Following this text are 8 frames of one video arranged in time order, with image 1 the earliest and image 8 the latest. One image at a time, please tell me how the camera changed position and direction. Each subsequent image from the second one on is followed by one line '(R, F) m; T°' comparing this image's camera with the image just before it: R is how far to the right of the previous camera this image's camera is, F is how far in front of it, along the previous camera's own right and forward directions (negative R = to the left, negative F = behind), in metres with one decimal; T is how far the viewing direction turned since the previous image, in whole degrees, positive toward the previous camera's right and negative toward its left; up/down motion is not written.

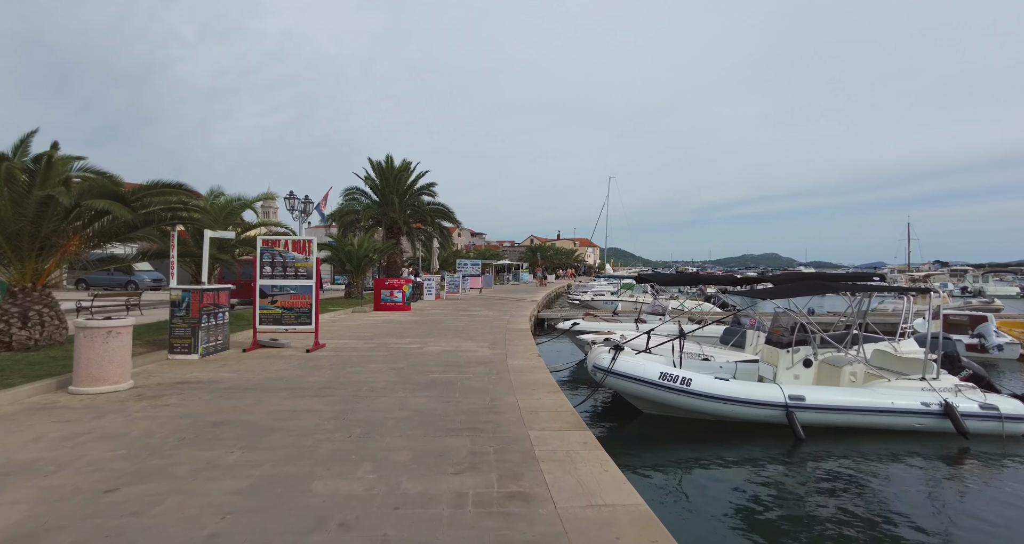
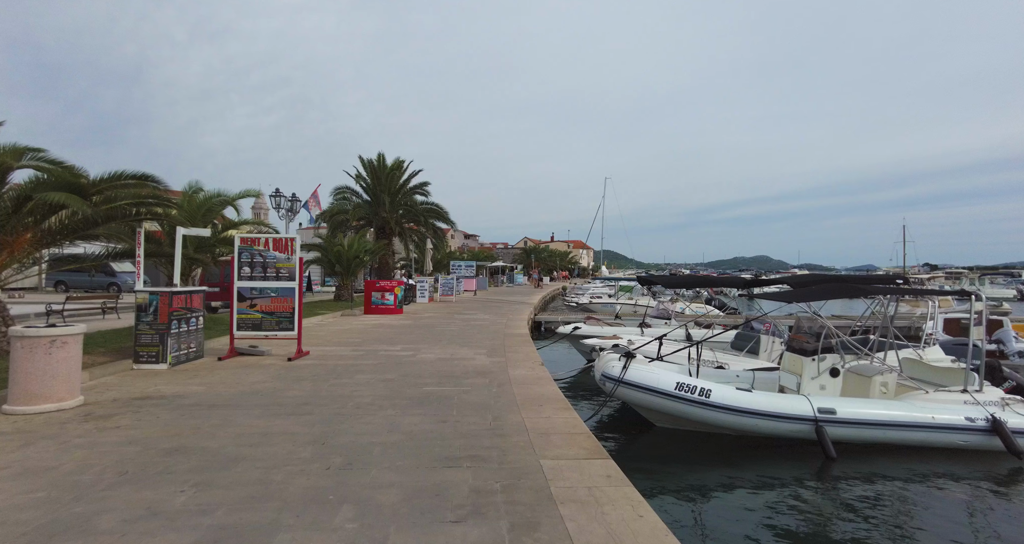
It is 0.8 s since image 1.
(-0.1, +0.8) m; +1°
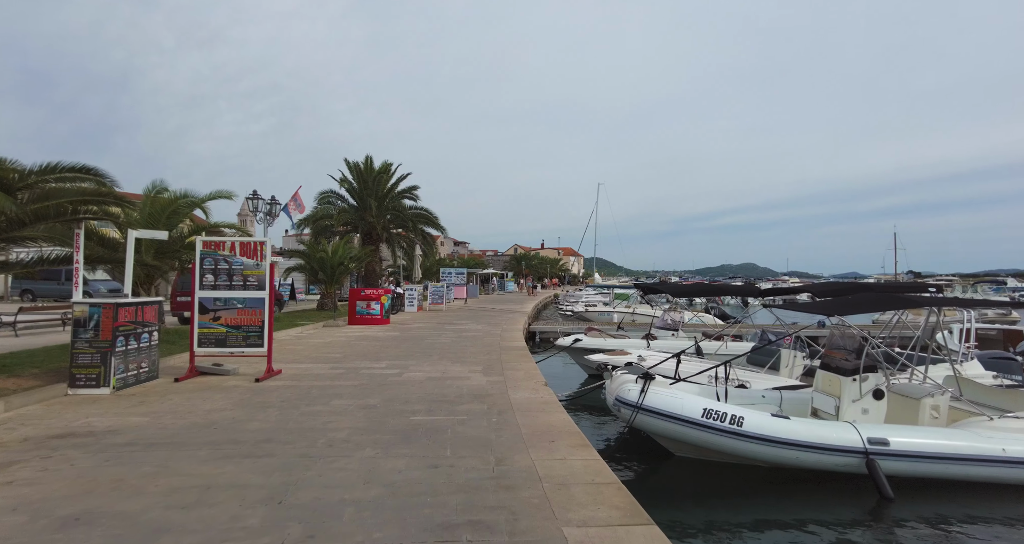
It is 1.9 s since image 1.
(-0.2, +1.0) m; +1°
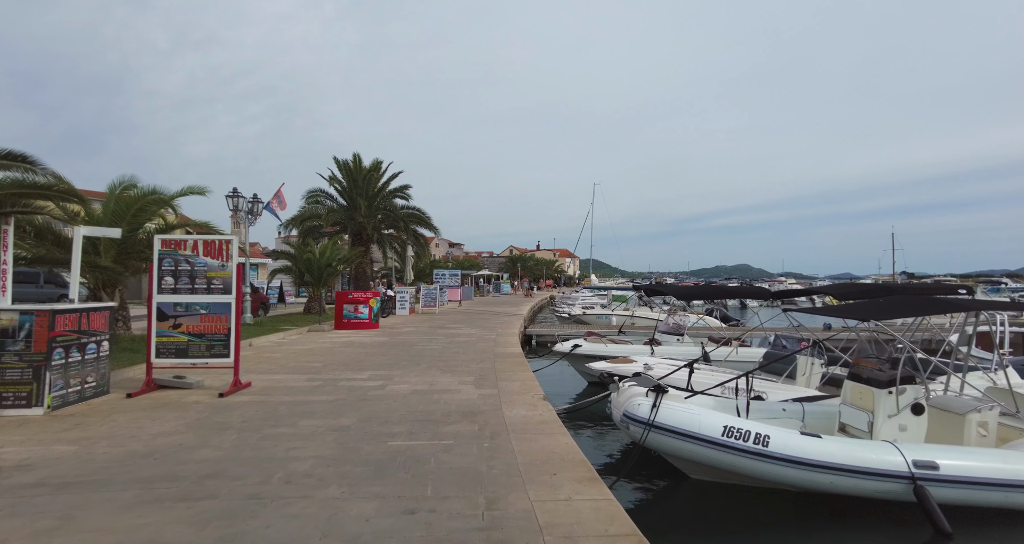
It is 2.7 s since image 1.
(0.0, +0.8) m; +1°
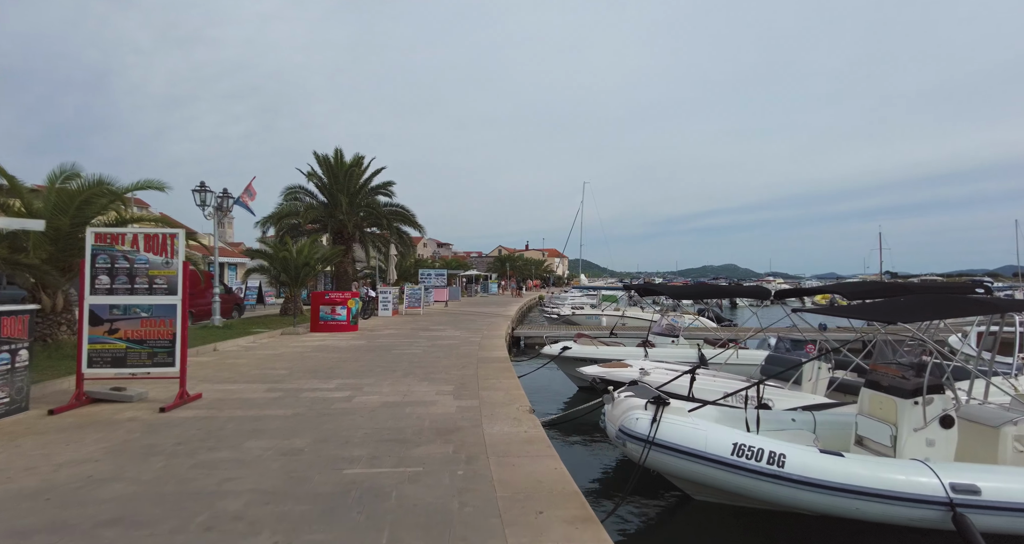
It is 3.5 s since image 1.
(+0.1, +0.8) m; +1°
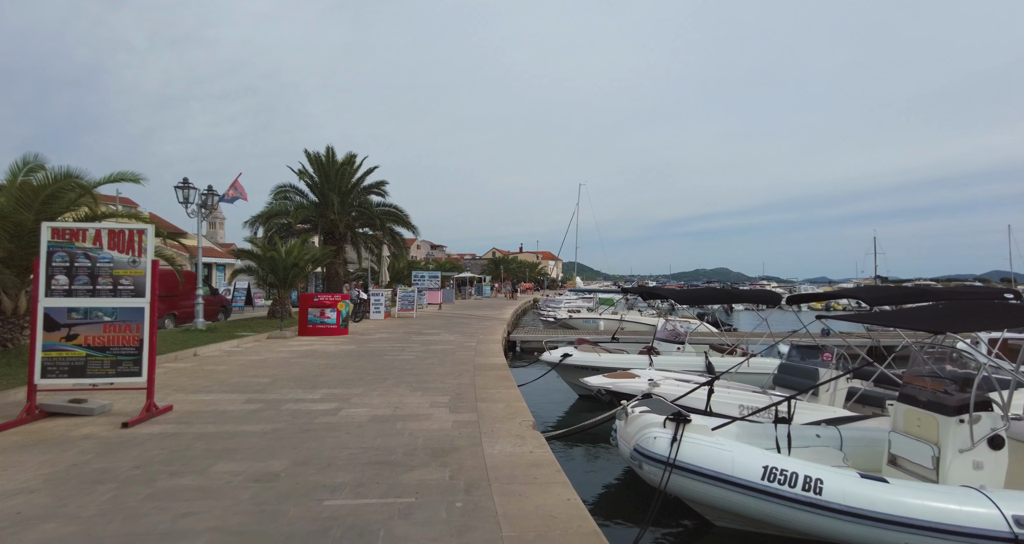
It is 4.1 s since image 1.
(-0.1, +0.6) m; +1°
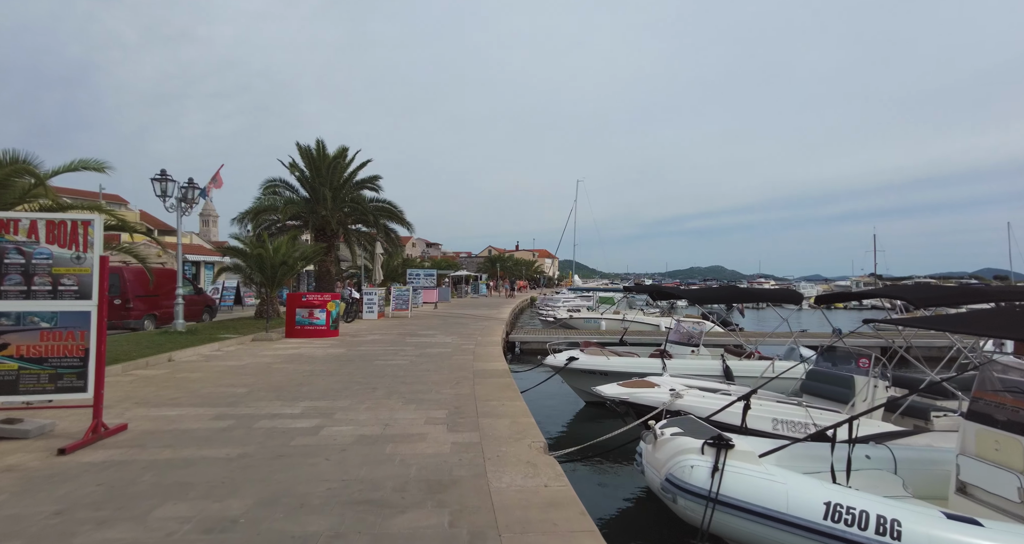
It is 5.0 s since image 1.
(-0.1, +0.8) m; +1°
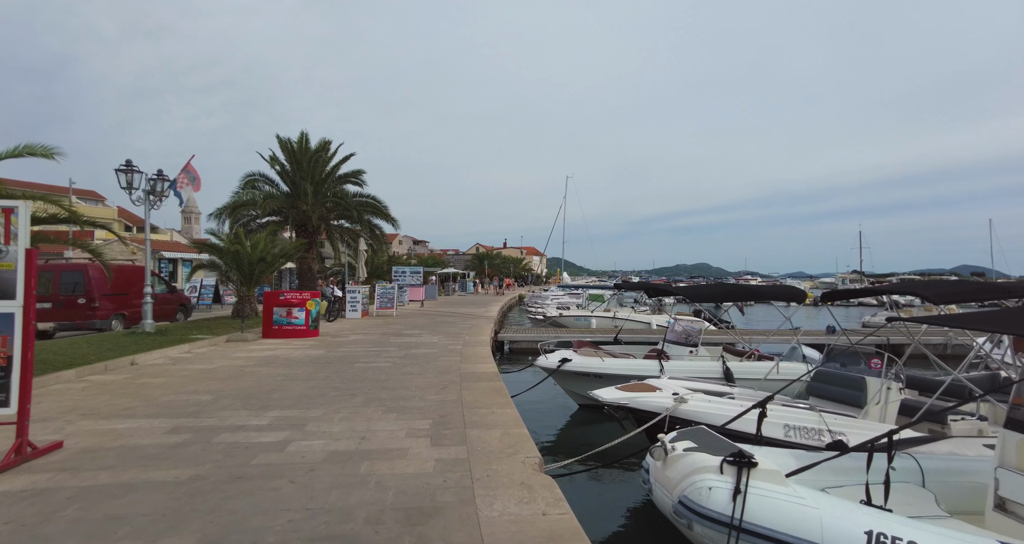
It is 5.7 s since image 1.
(0.0, +0.6) m; +1°
